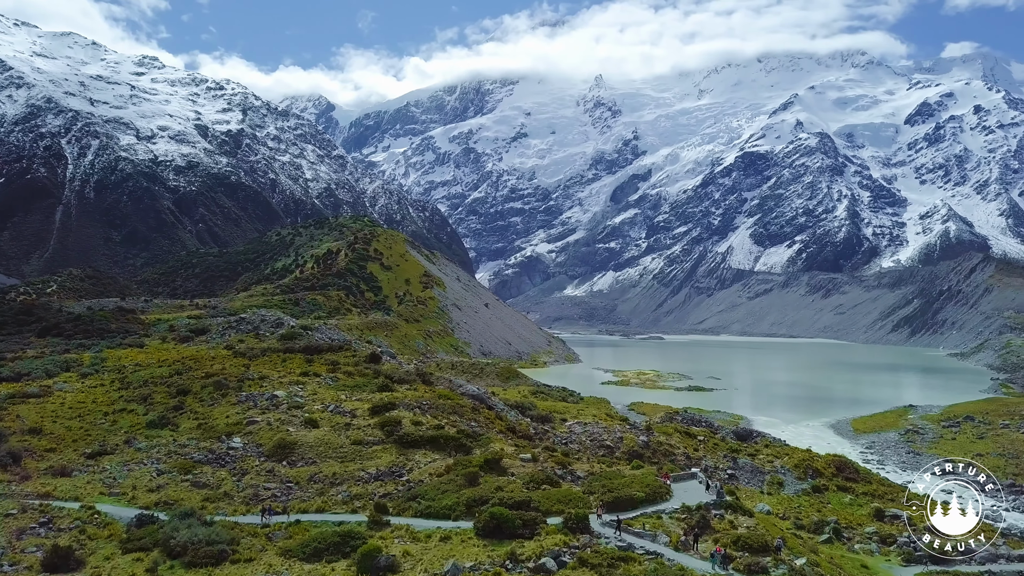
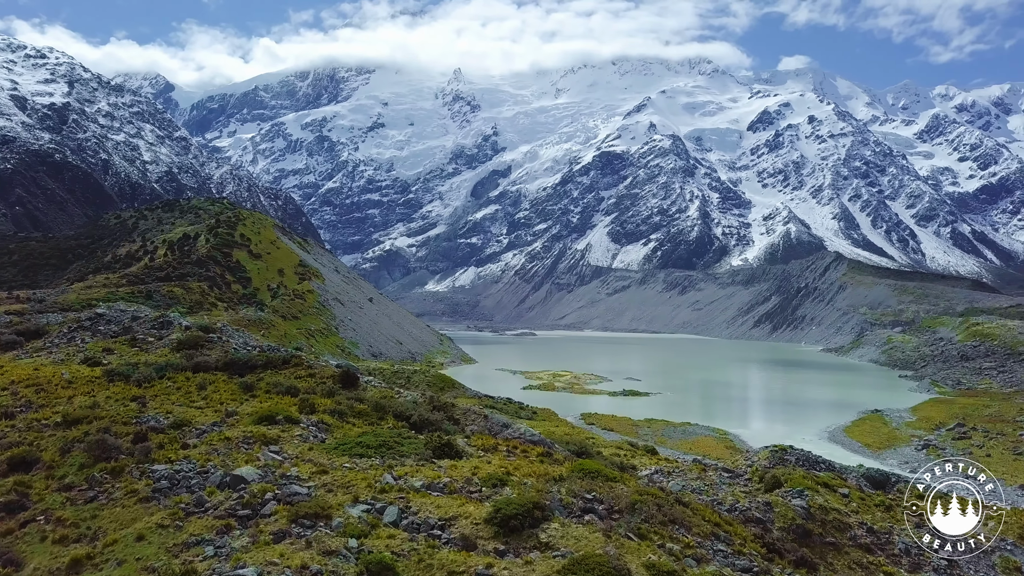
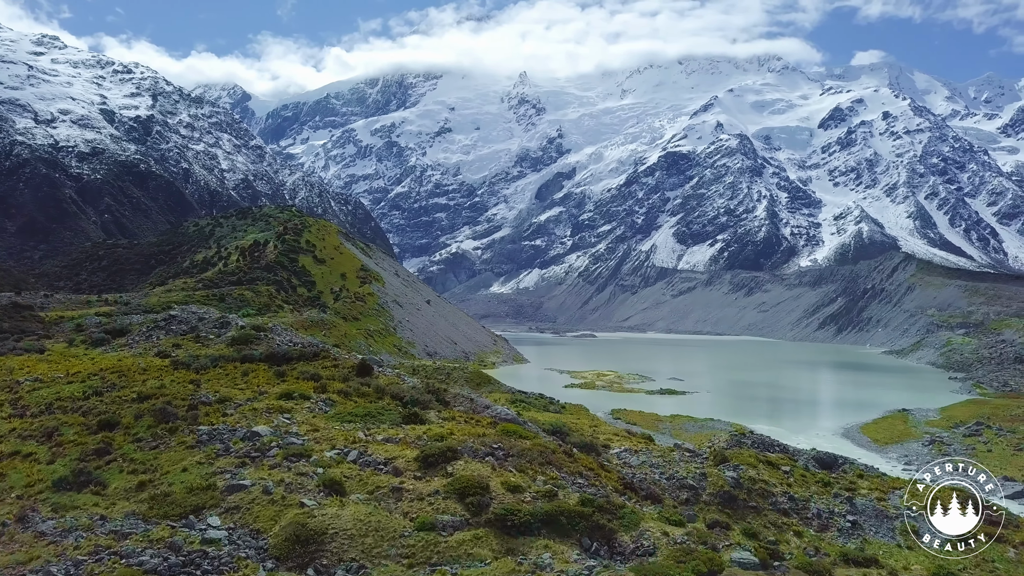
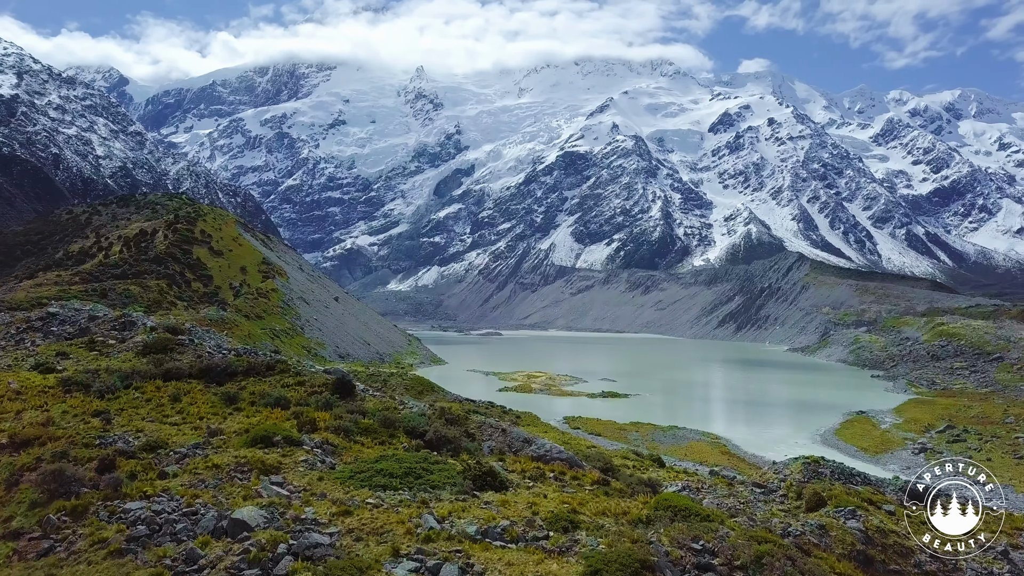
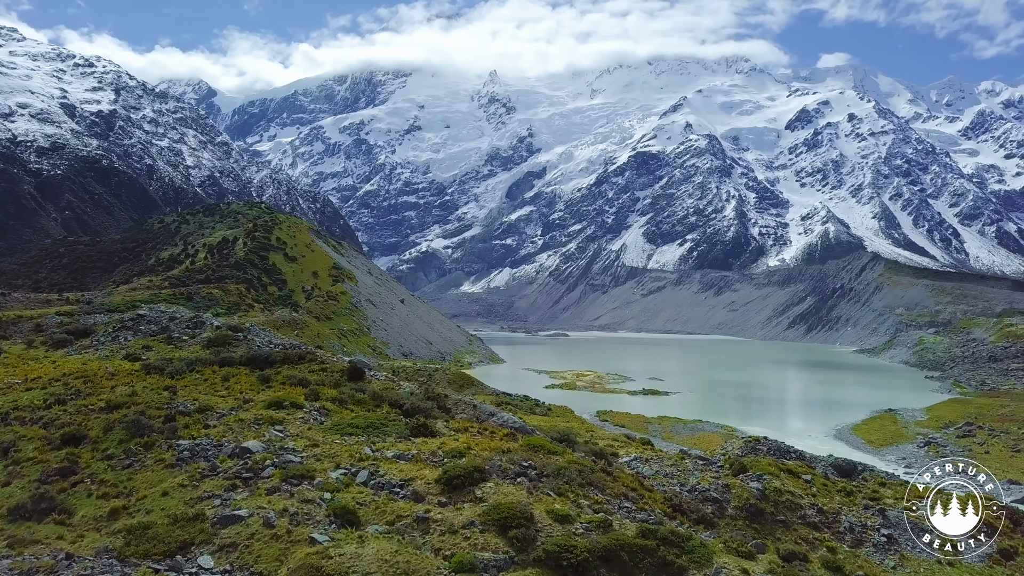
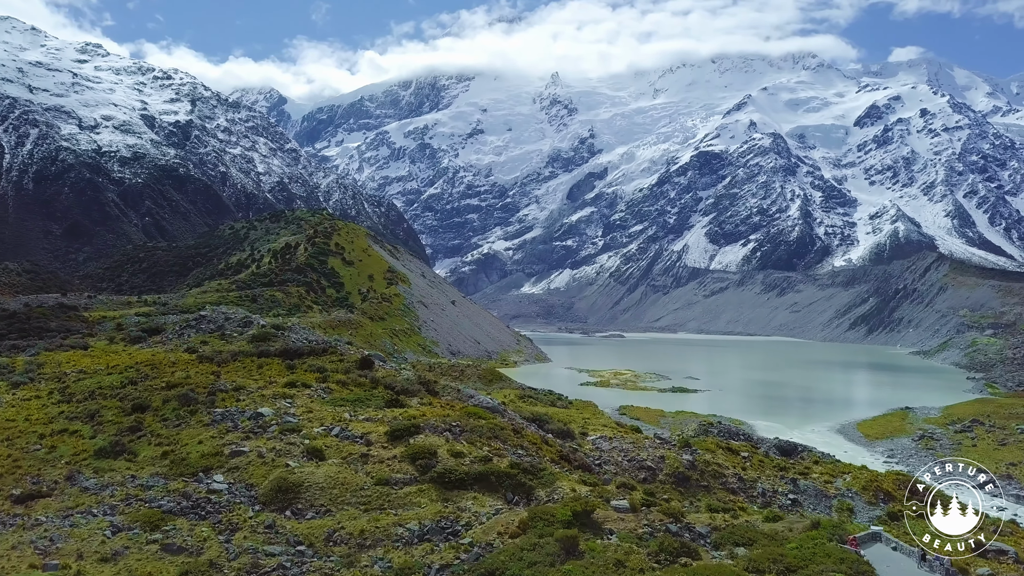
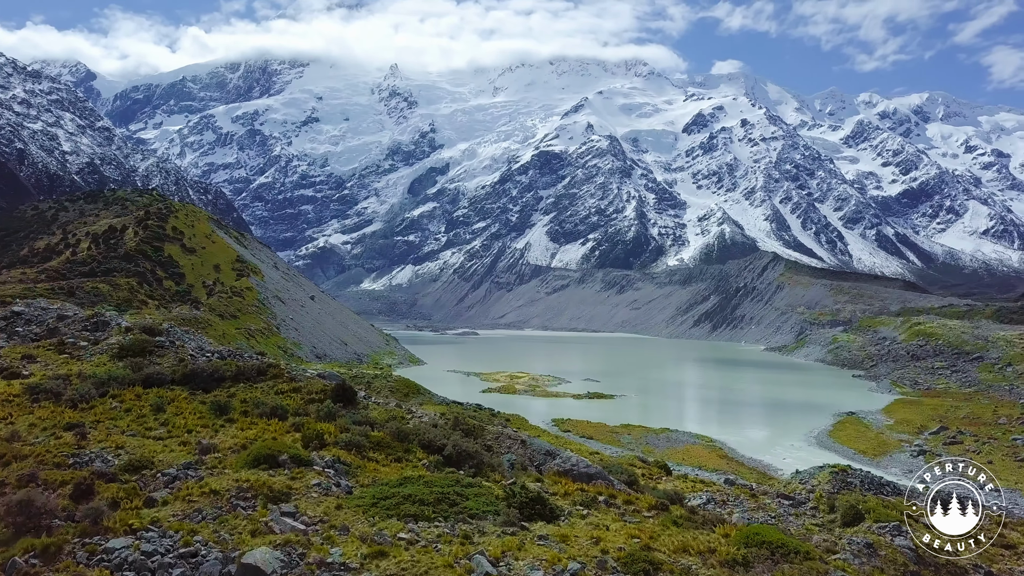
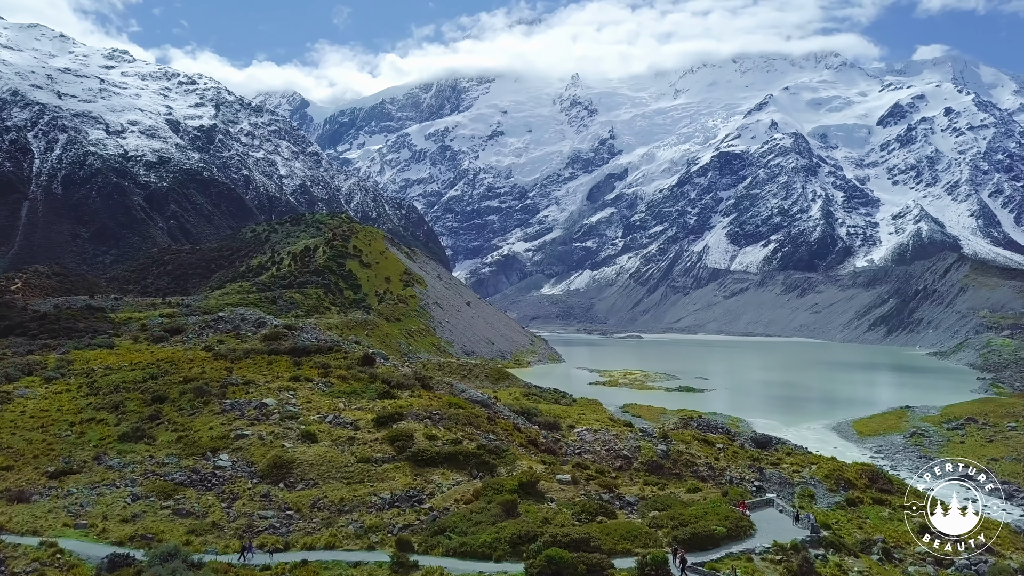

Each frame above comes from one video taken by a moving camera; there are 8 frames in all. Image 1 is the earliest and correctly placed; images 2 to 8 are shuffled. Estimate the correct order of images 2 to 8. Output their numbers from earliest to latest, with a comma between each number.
8, 6, 3, 5, 2, 4, 7
